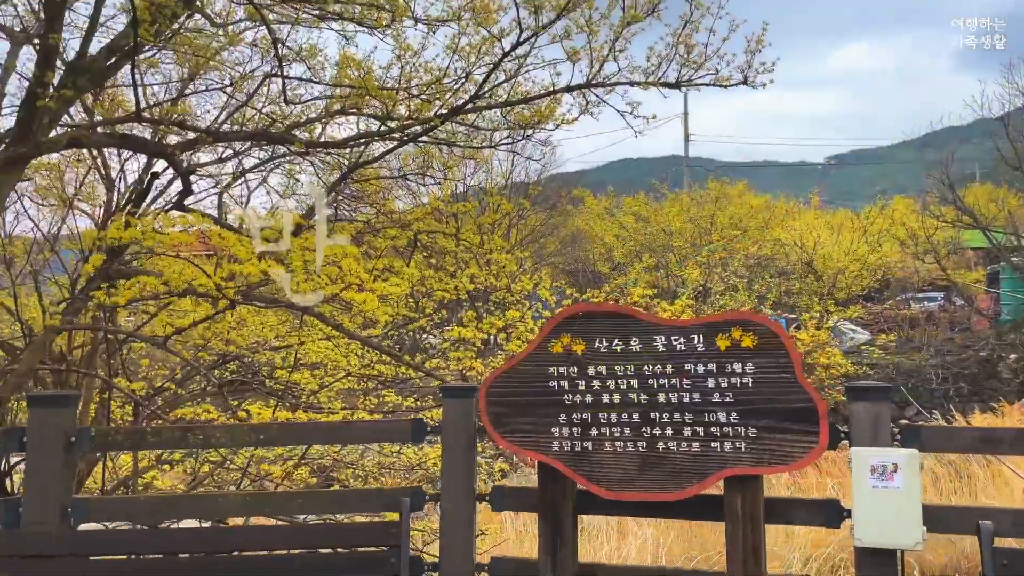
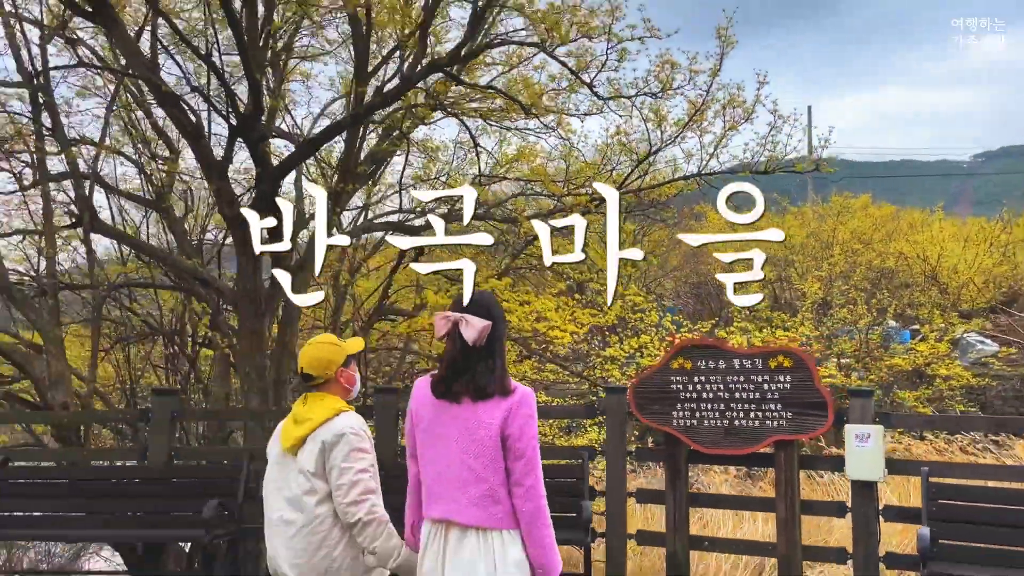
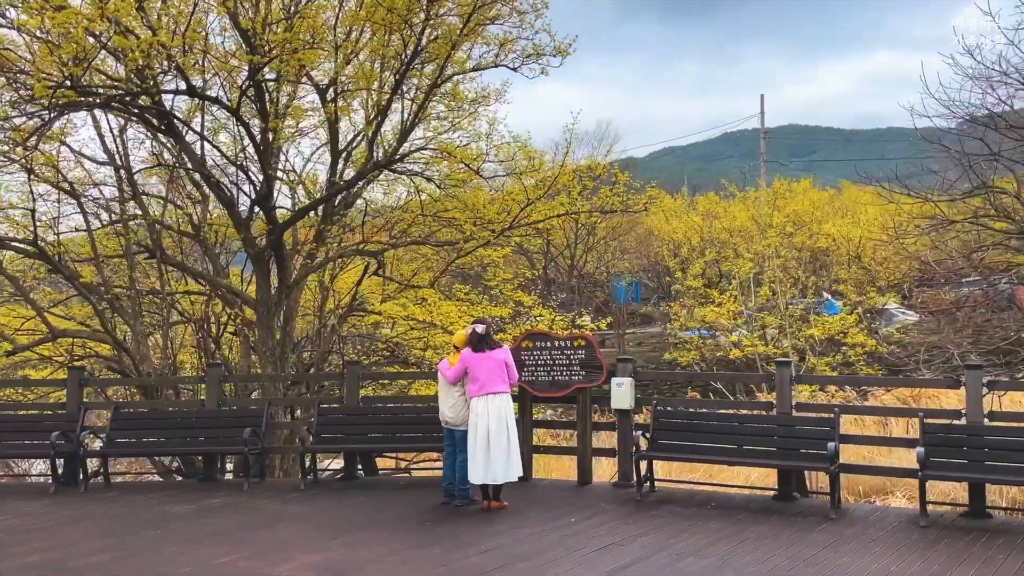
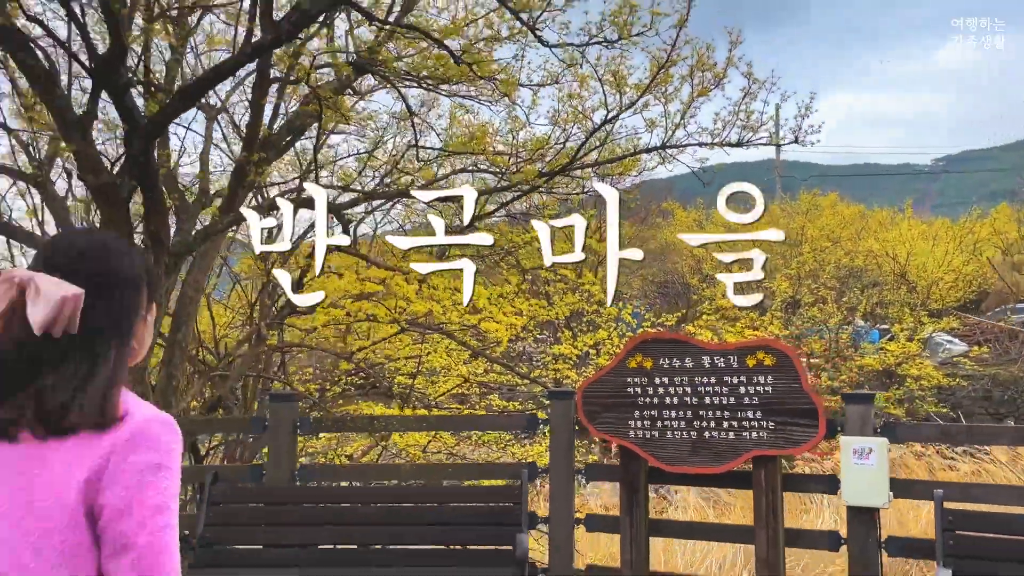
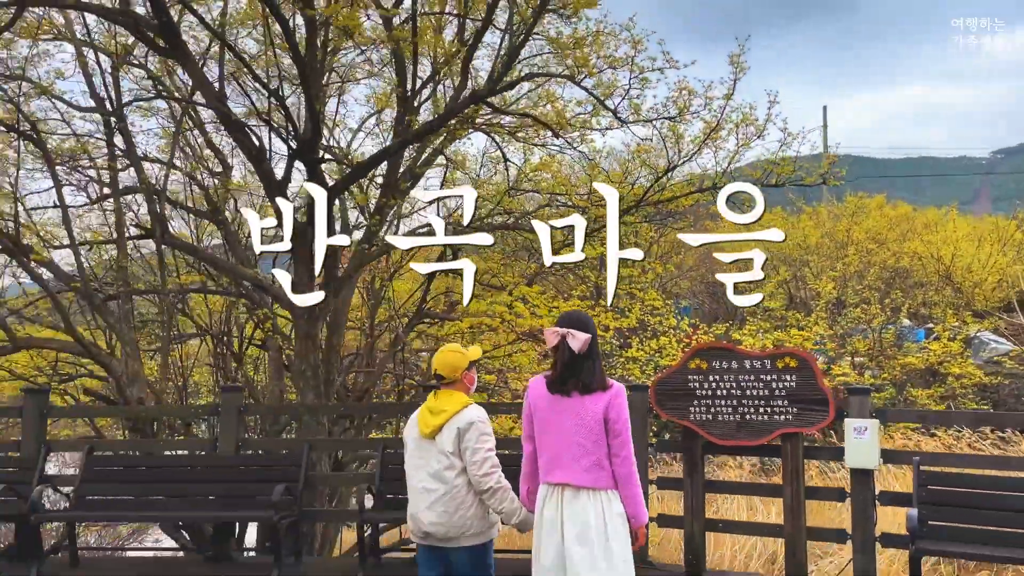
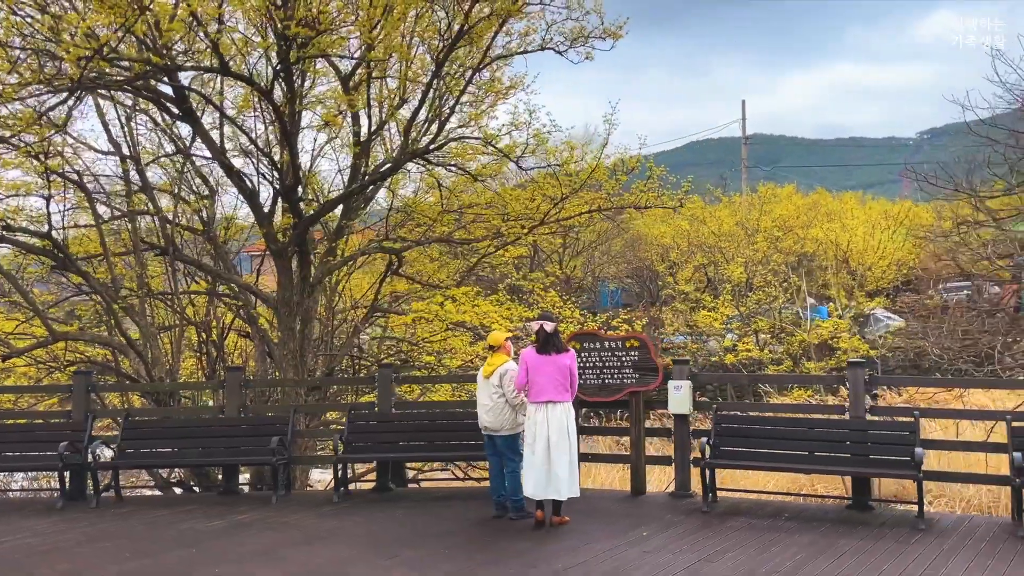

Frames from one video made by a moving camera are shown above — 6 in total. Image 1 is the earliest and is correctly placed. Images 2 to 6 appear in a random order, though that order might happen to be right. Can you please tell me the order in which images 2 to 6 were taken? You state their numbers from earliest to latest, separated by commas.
4, 2, 5, 6, 3
